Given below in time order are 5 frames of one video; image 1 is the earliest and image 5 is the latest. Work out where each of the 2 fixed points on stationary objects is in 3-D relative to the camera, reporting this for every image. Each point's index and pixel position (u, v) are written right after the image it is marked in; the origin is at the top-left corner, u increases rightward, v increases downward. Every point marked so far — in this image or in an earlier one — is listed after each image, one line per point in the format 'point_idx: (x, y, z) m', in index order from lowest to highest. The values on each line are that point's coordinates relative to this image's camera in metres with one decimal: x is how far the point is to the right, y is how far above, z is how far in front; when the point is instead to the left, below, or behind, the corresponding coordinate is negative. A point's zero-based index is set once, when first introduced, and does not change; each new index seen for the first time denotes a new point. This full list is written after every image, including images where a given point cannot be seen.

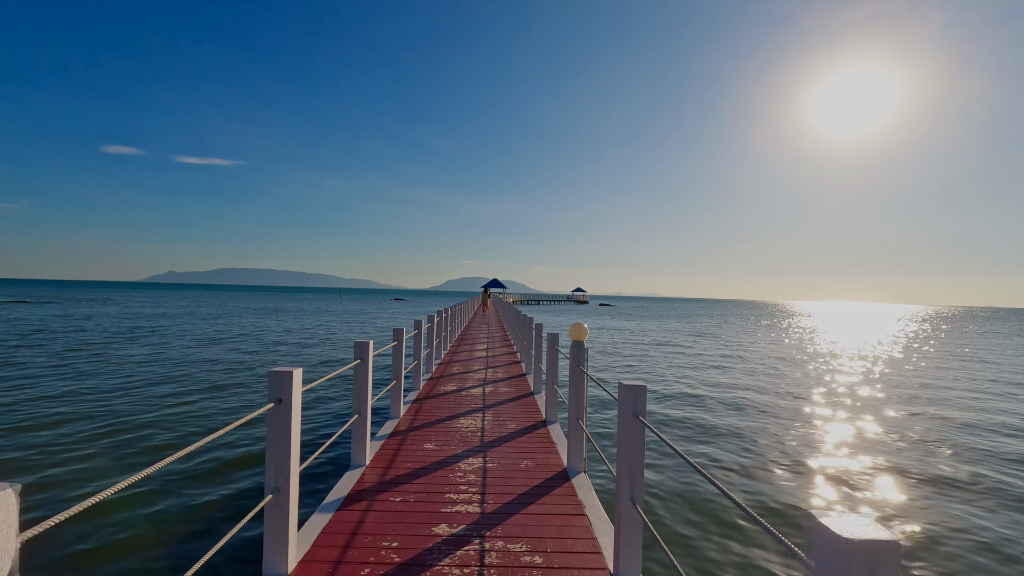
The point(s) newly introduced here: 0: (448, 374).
0: (-1.2, -1.5, +9.6) m
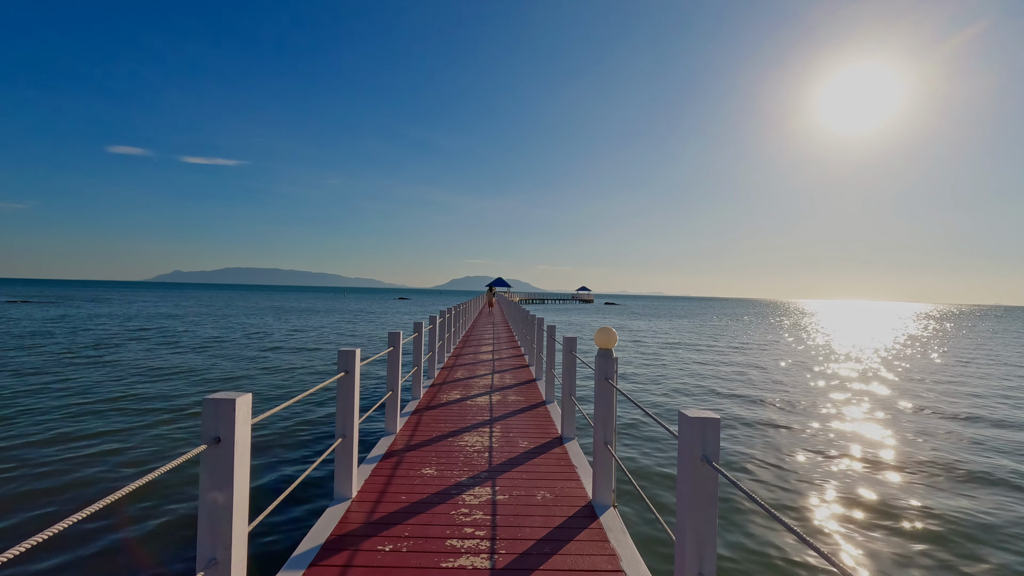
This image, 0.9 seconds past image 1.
0: (-1.1, -1.5, +9.1) m
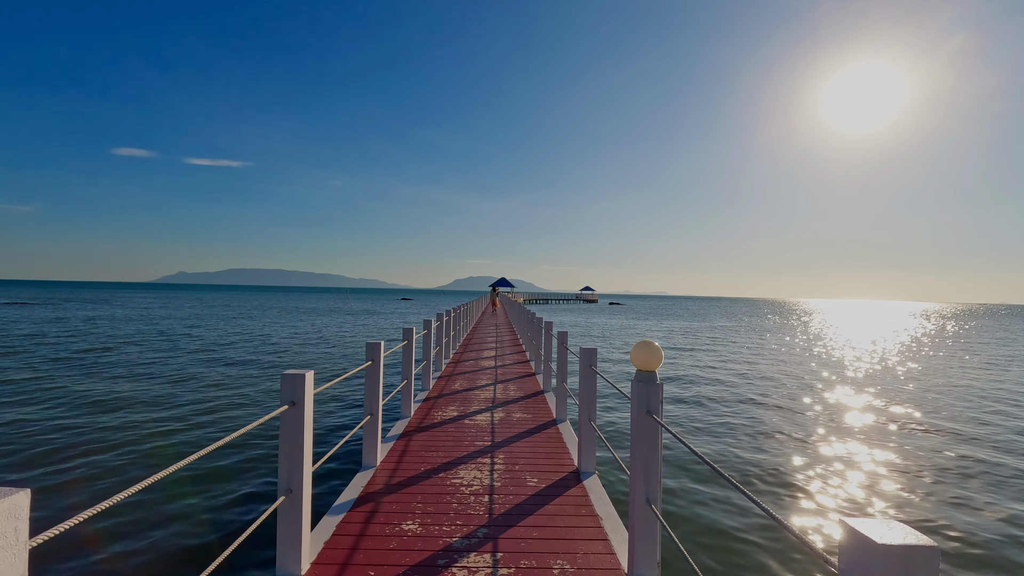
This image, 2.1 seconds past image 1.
0: (-1.0, -1.5, +8.4) m
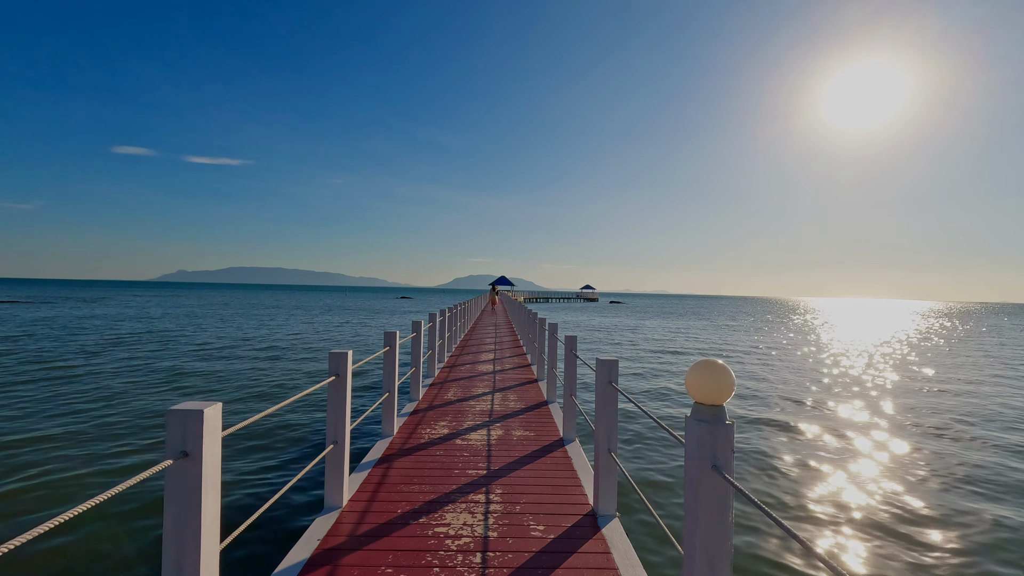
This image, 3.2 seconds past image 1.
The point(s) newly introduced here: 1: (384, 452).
0: (-1.0, -1.5, +7.7) m
1: (-0.9, -1.2, +3.4) m
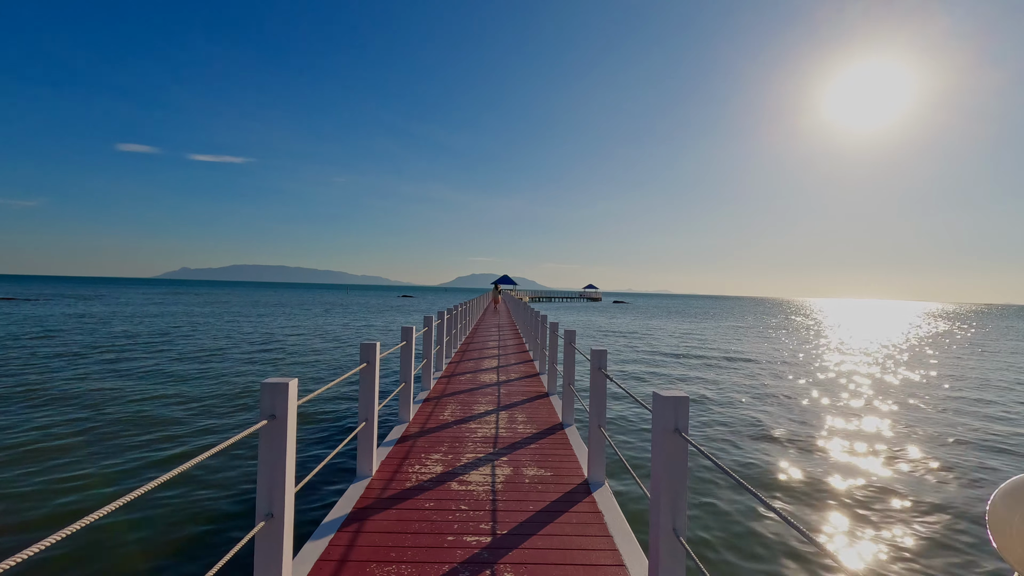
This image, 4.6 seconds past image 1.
0: (-0.9, -1.5, +6.9) m
1: (-0.9, -1.2, +2.6) m
